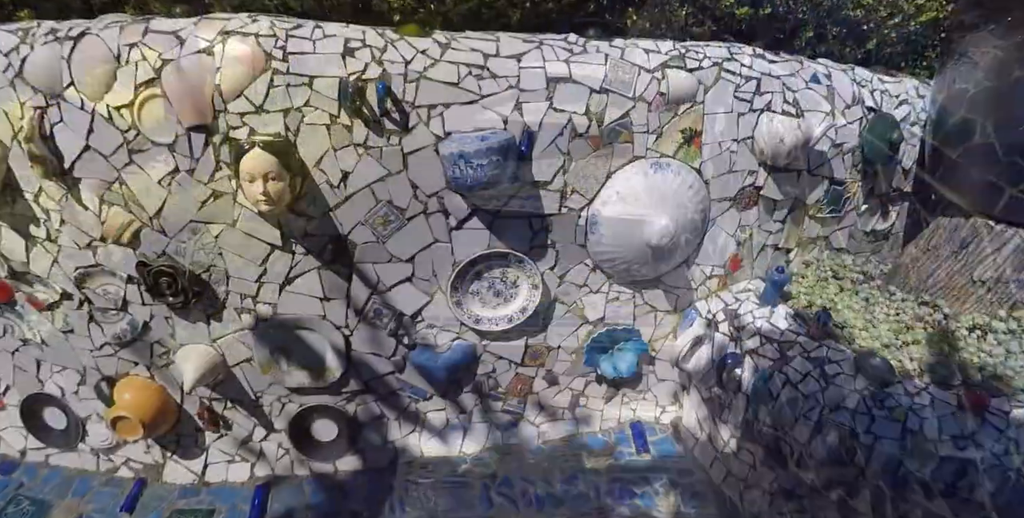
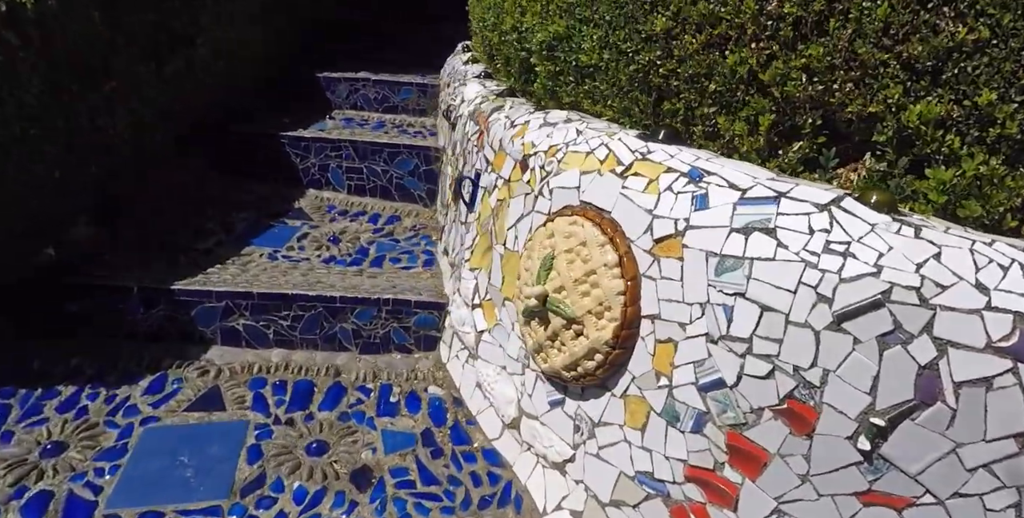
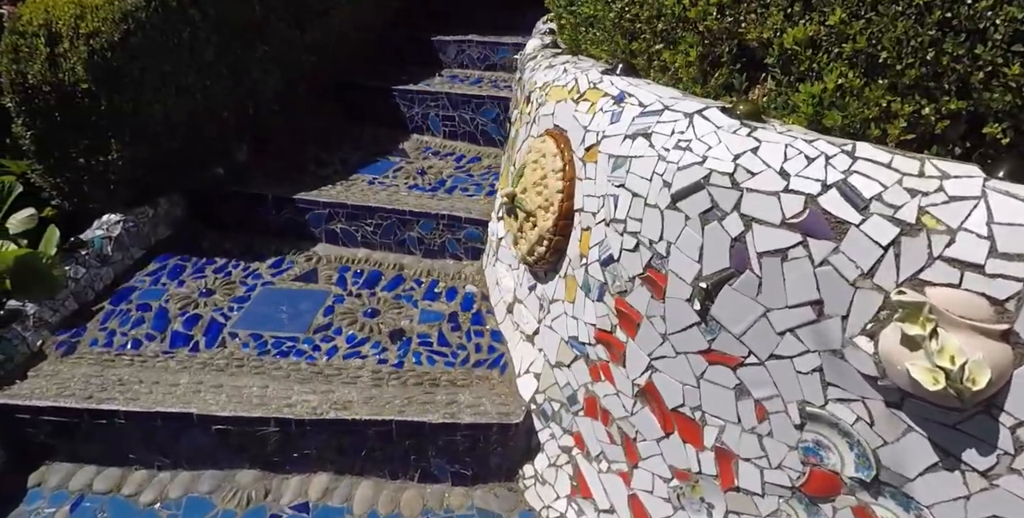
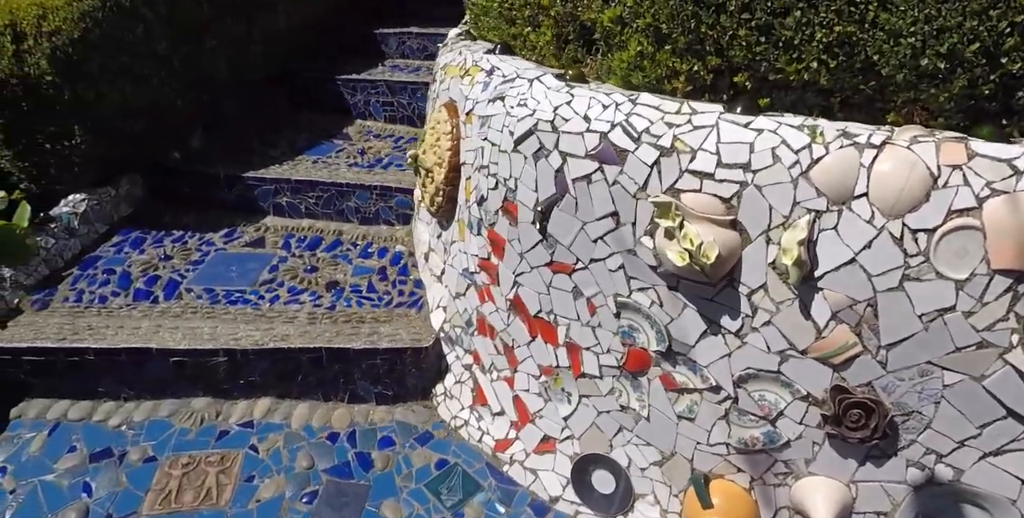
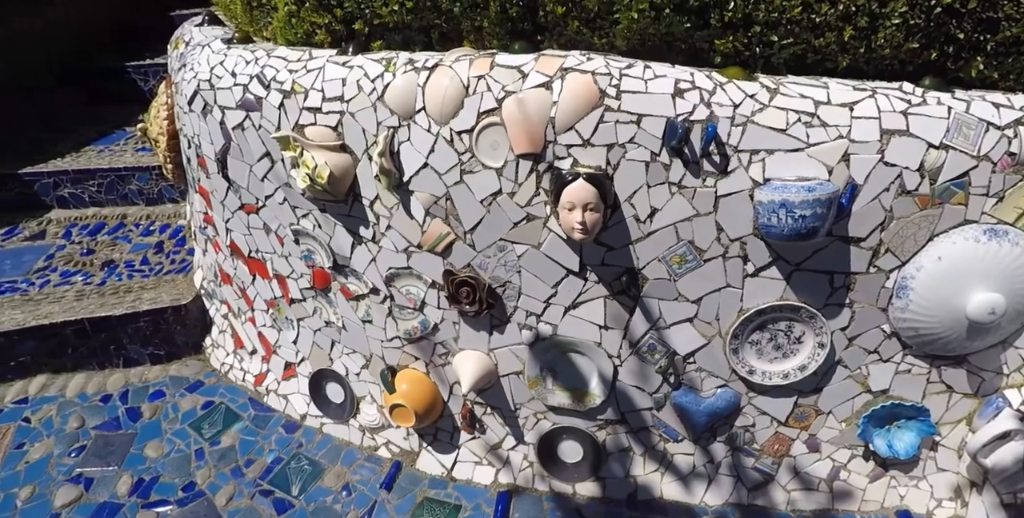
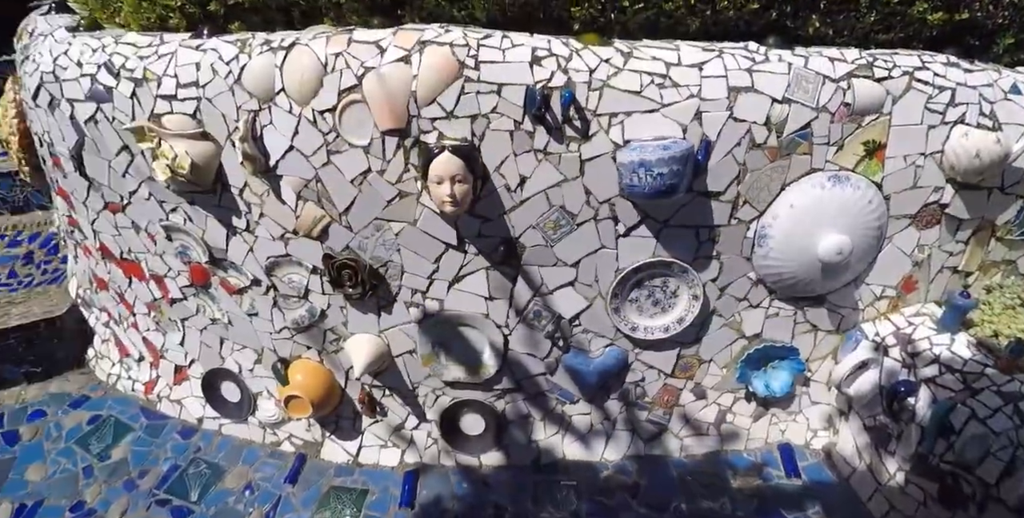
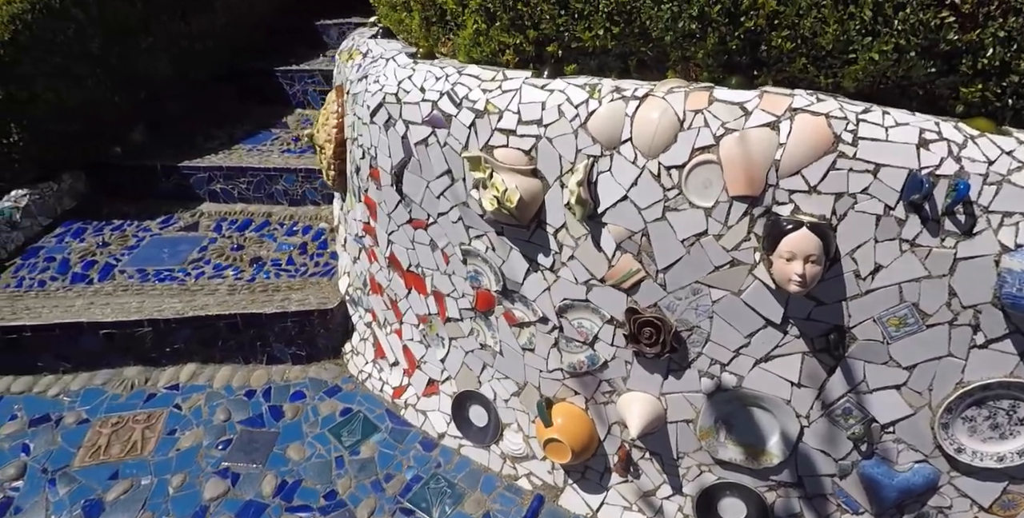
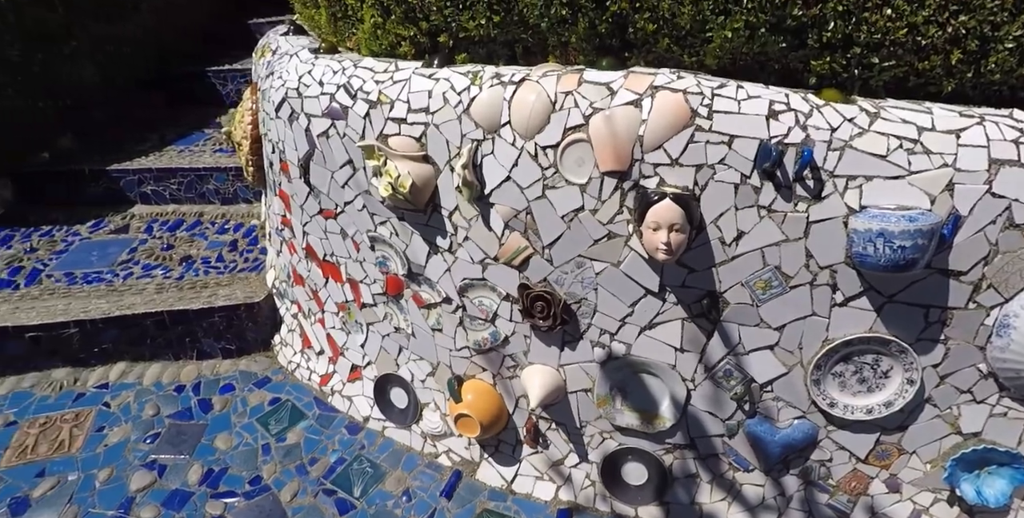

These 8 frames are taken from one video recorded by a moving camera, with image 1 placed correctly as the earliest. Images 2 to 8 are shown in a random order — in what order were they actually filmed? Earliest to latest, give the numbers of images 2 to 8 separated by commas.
6, 5, 8, 7, 4, 3, 2
